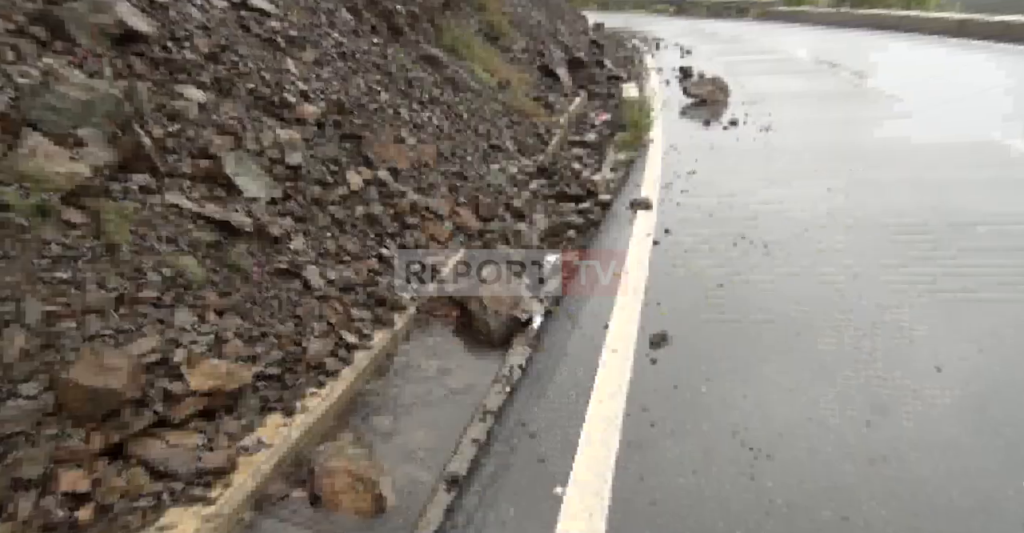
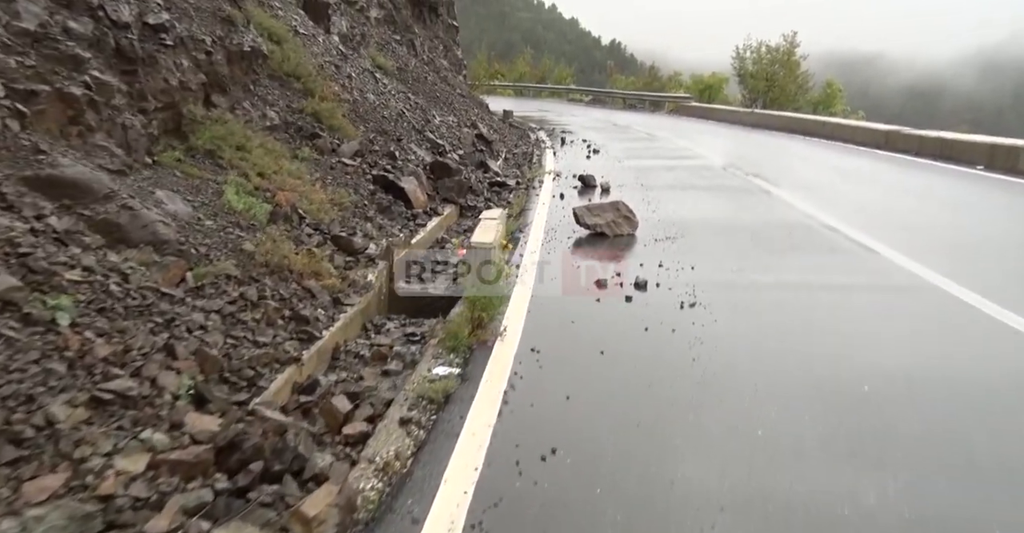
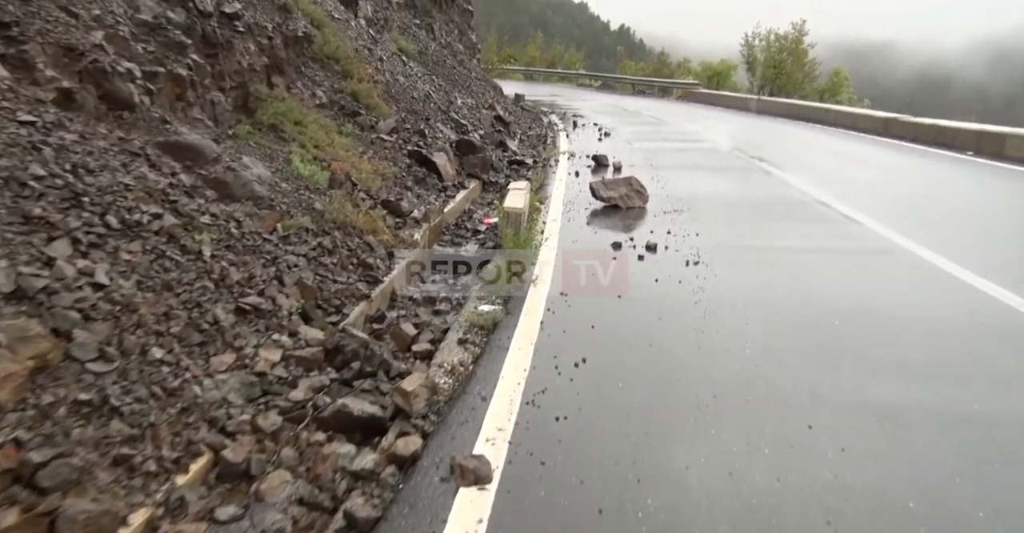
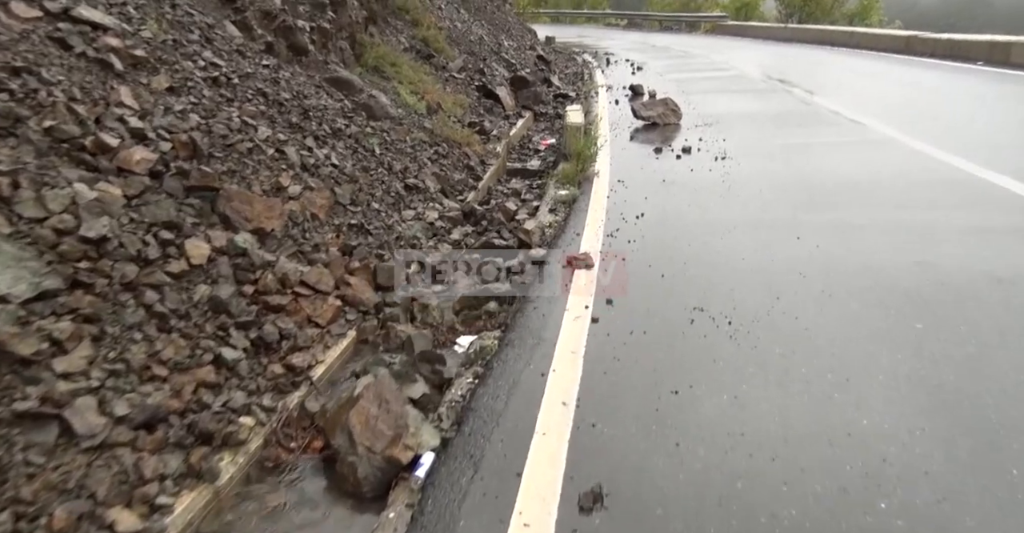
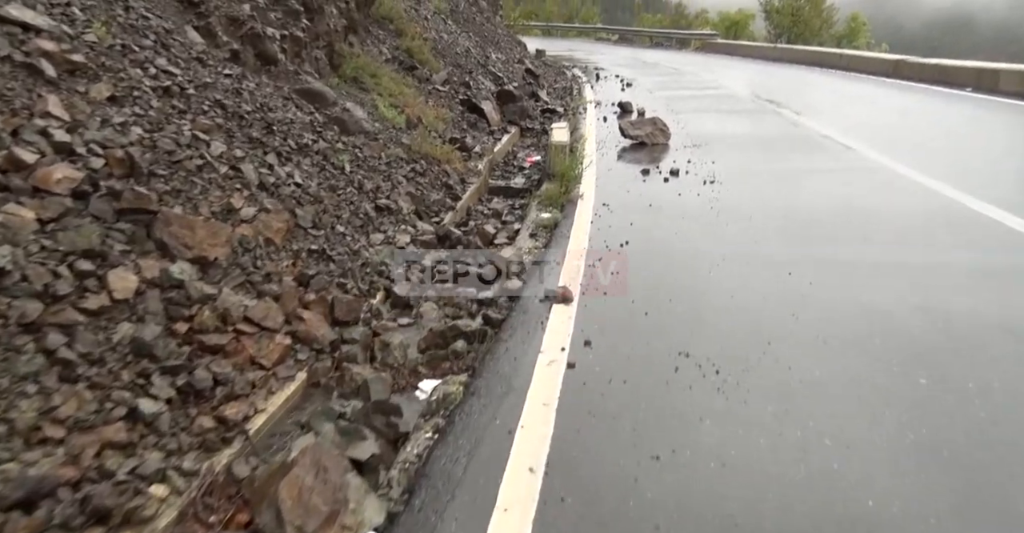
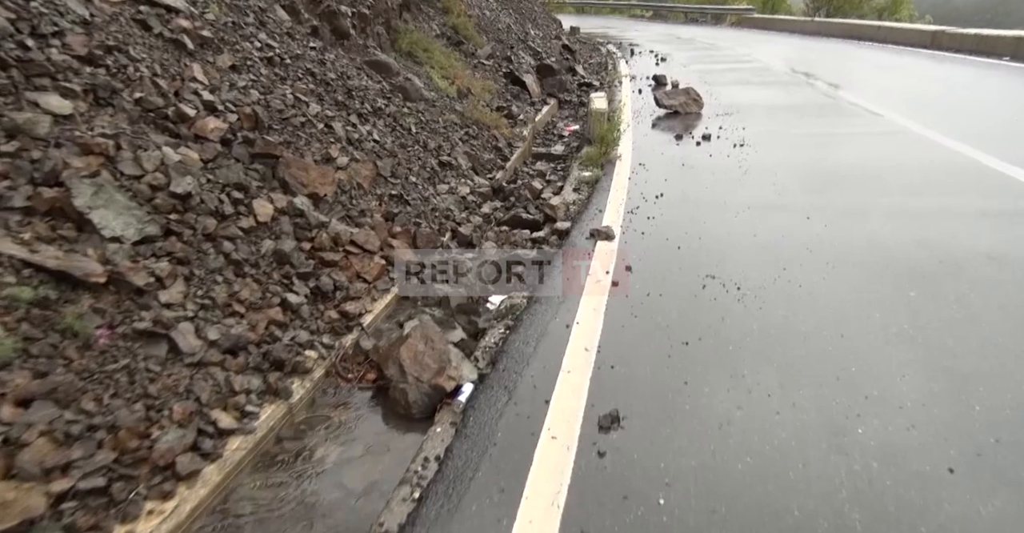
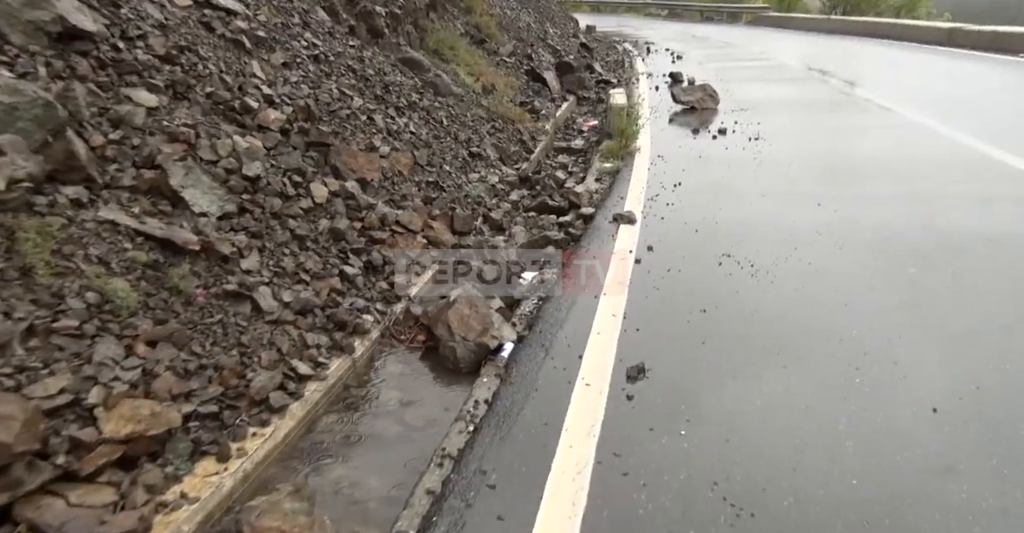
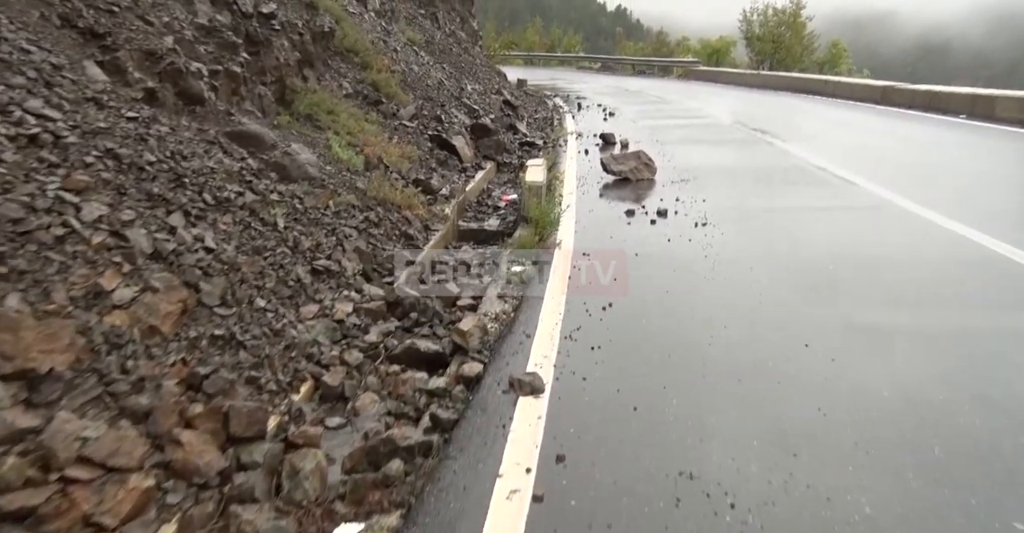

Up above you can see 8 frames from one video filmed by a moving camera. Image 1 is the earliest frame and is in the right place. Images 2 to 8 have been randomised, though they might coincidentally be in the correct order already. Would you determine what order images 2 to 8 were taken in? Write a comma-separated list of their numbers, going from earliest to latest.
7, 6, 4, 5, 8, 3, 2
